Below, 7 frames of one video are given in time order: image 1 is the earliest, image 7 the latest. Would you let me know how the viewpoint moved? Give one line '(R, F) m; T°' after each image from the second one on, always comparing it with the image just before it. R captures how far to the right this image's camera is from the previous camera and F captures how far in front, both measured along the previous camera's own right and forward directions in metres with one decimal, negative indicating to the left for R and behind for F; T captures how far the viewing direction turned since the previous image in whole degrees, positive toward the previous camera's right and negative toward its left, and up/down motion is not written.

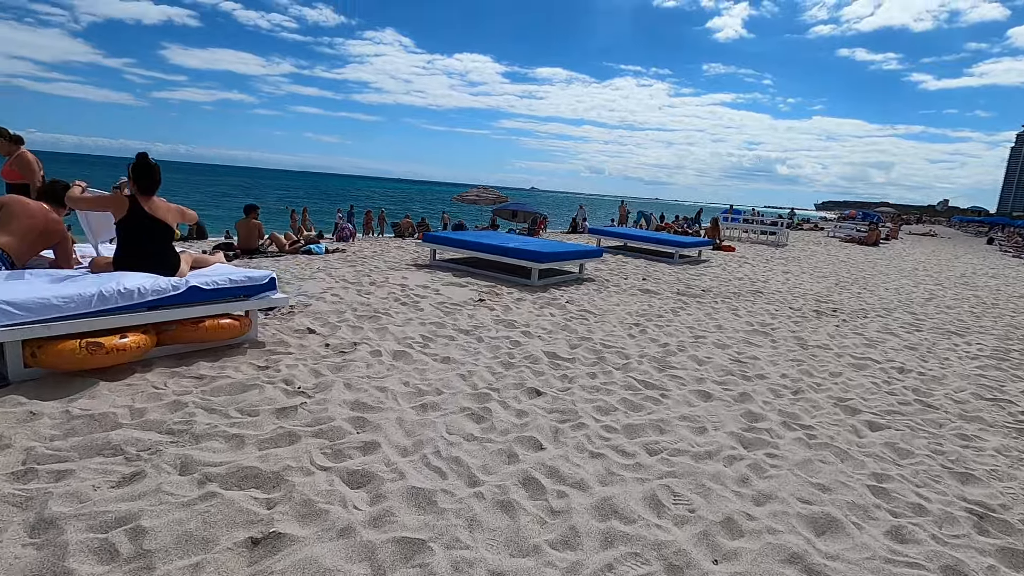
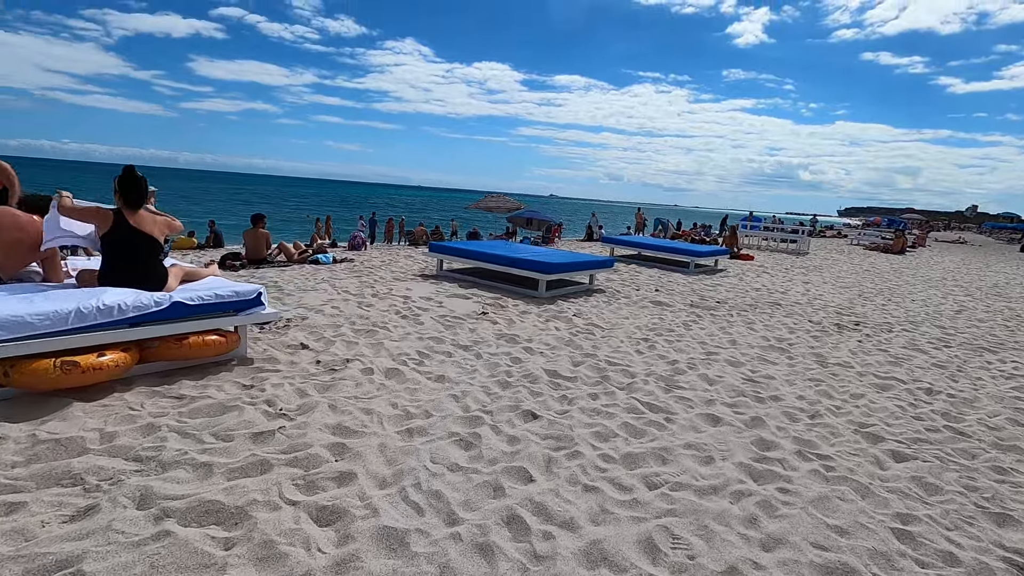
(+0.1, +0.1) m; -2°
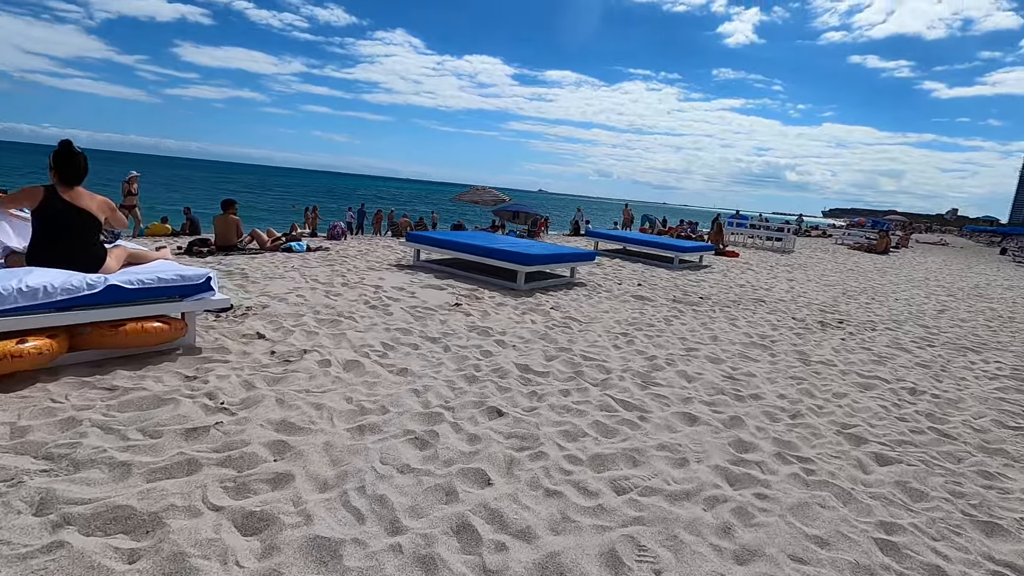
(+0.1, +0.2) m; +1°
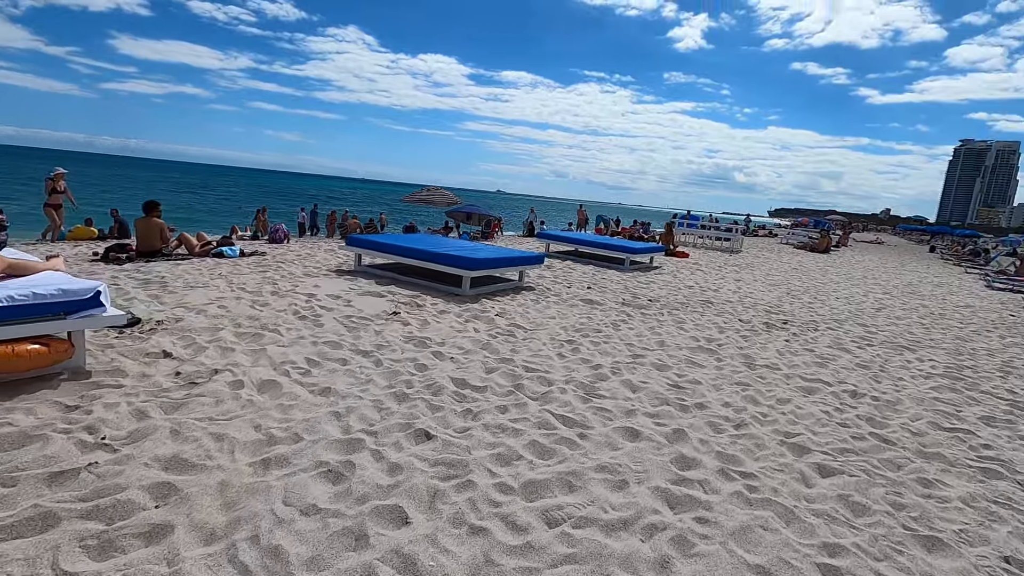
(+0.1, +0.2) m; +4°
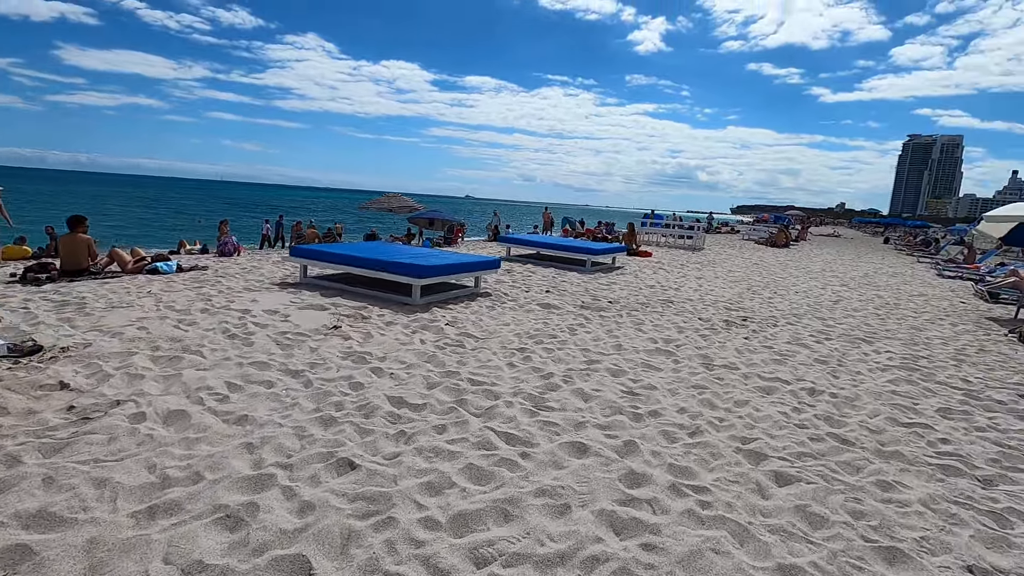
(+0.2, +0.2) m; +3°
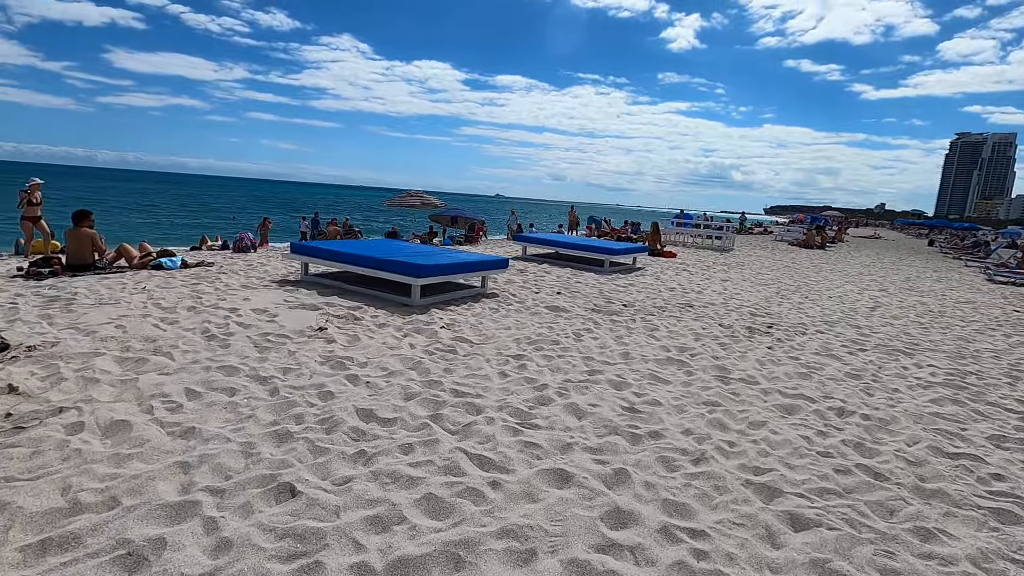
(+0.2, +0.3) m; -3°
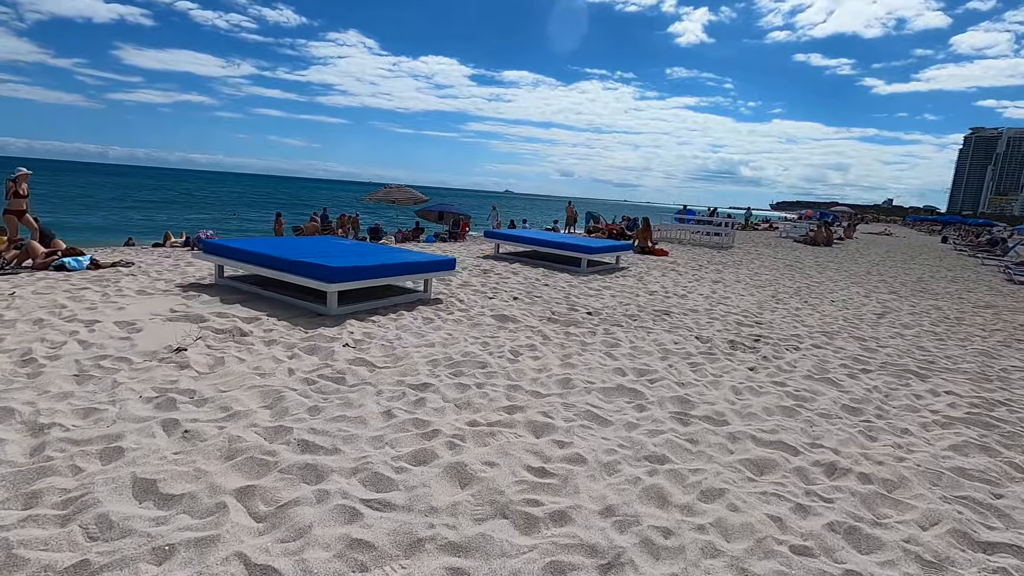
(+0.5, +0.7) m; -1°
